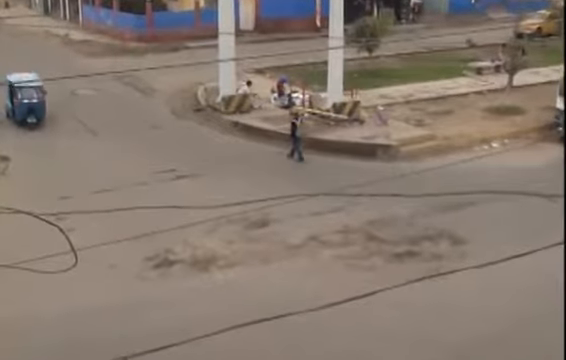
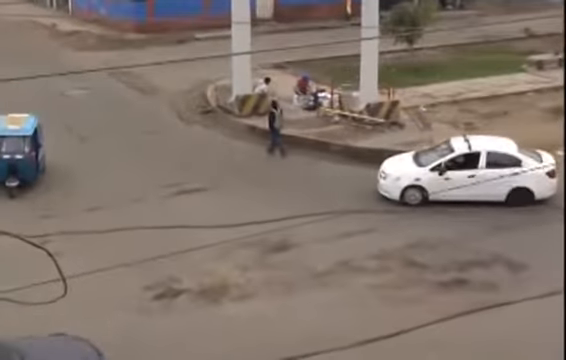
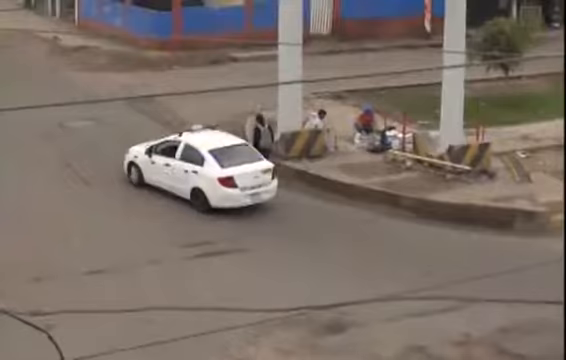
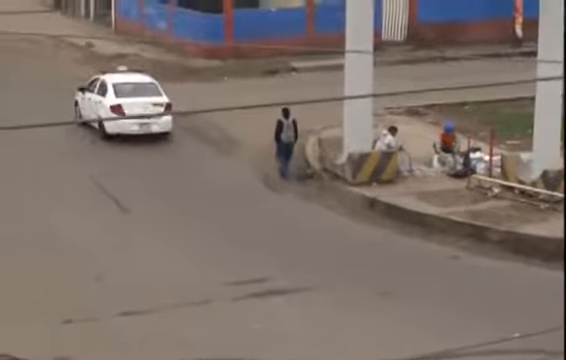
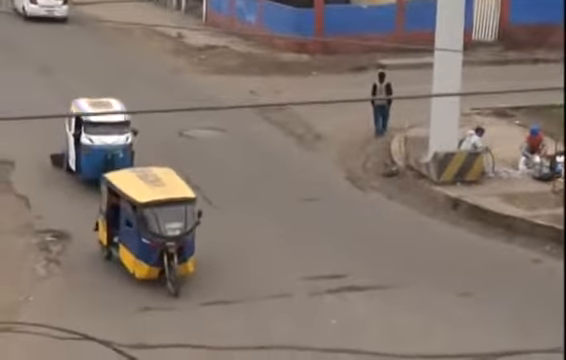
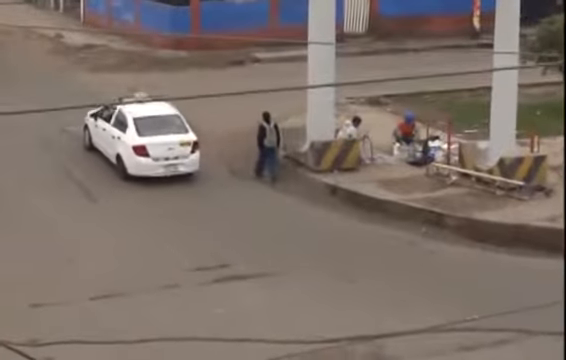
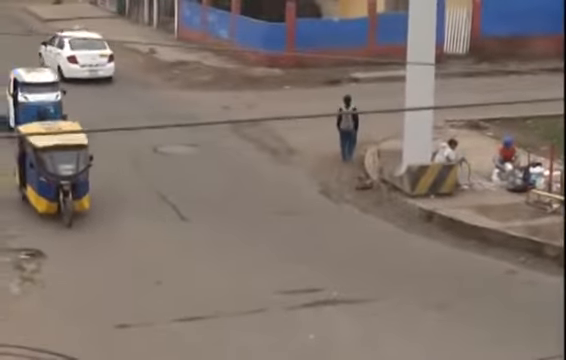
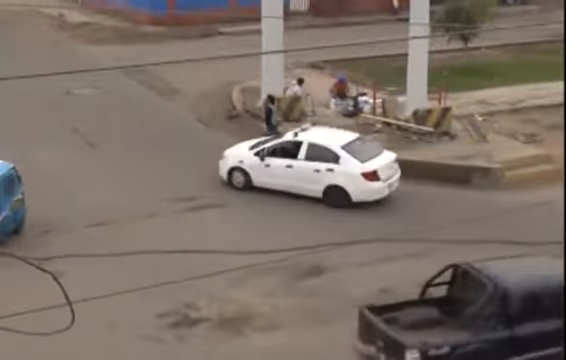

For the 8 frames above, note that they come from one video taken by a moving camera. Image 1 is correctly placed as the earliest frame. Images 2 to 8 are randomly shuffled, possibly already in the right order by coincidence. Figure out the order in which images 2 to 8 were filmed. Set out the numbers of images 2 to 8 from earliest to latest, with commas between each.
2, 8, 3, 6, 4, 7, 5
